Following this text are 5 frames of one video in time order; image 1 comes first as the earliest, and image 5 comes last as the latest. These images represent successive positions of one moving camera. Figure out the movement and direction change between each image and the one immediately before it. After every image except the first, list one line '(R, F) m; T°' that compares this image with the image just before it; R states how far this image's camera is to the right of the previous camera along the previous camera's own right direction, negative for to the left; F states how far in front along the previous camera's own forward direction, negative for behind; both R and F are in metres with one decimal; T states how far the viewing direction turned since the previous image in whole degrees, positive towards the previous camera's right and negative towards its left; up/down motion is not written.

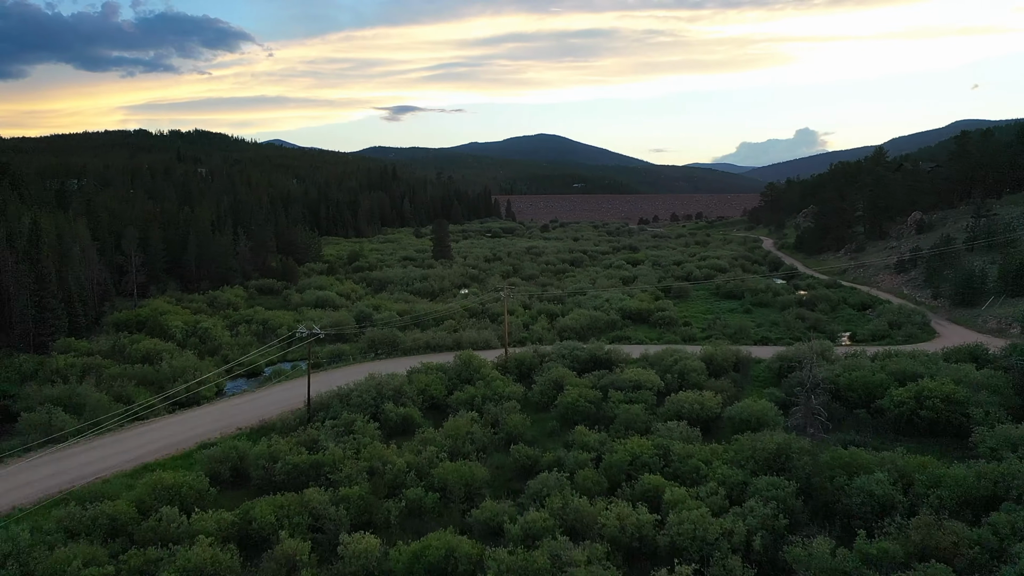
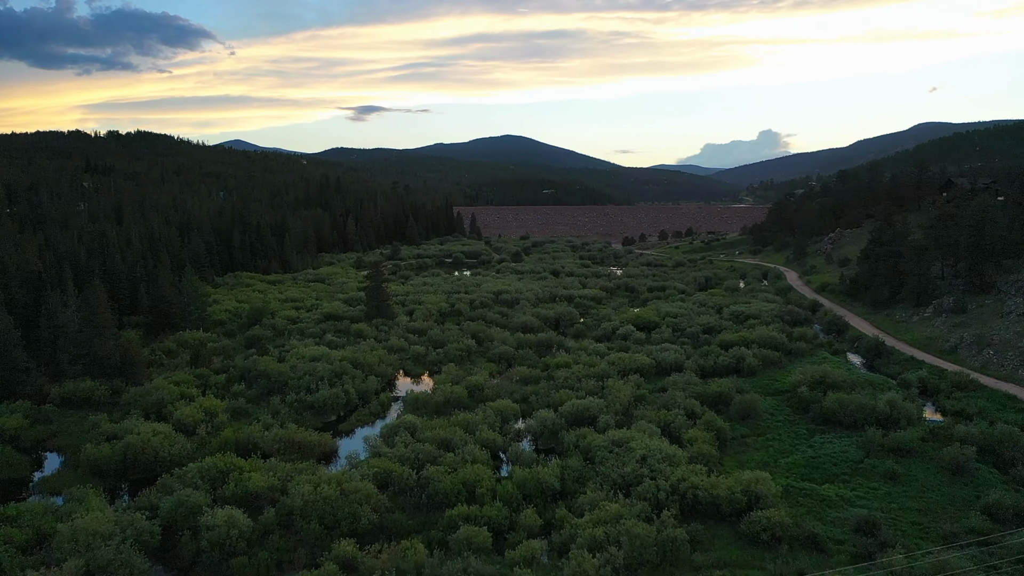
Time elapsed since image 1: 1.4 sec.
(+0.1, +11.8) m; +2°
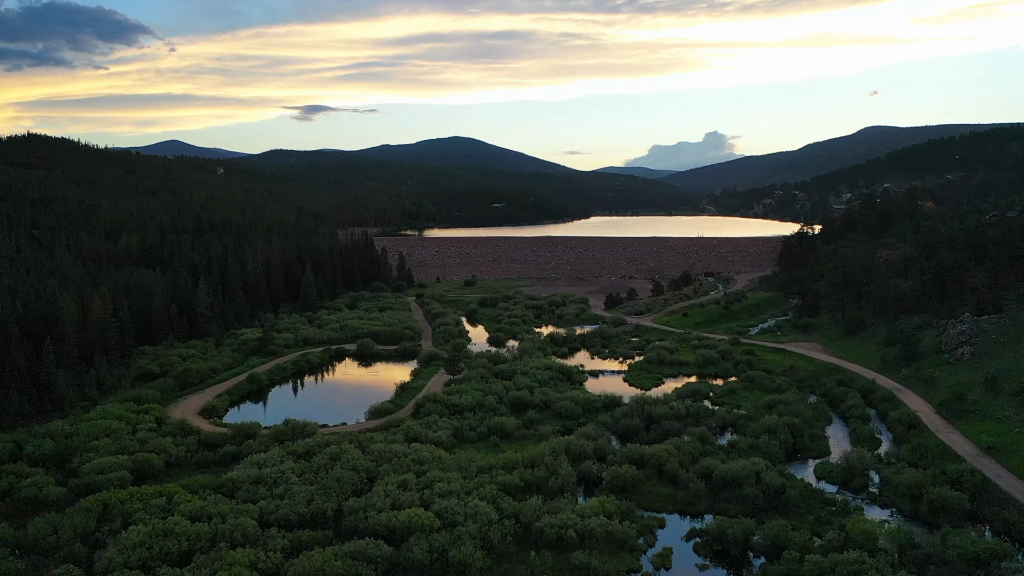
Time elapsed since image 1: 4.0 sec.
(+0.6, +20.8) m; +3°
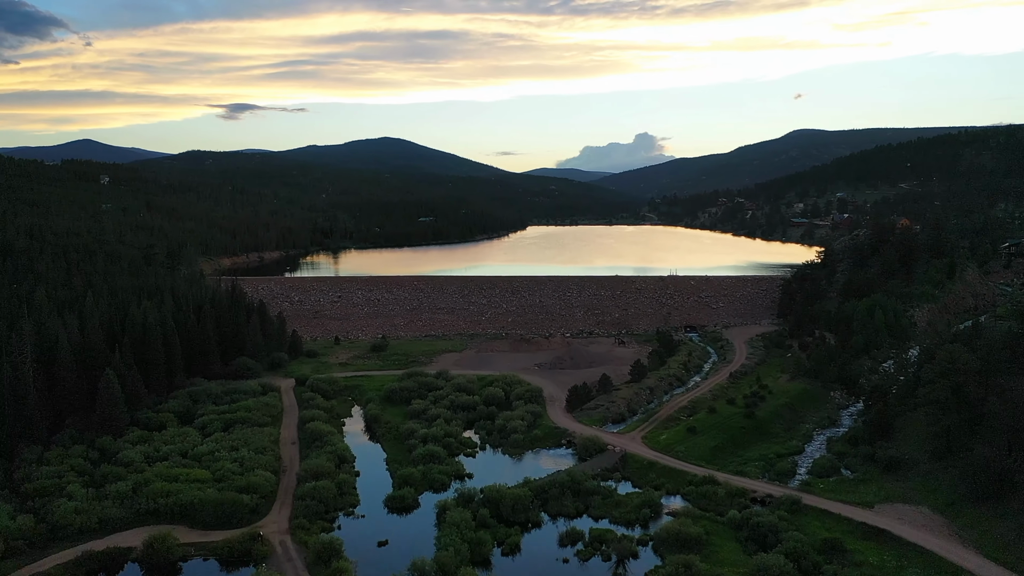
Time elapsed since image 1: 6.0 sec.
(+0.6, +17.0) m; +4°
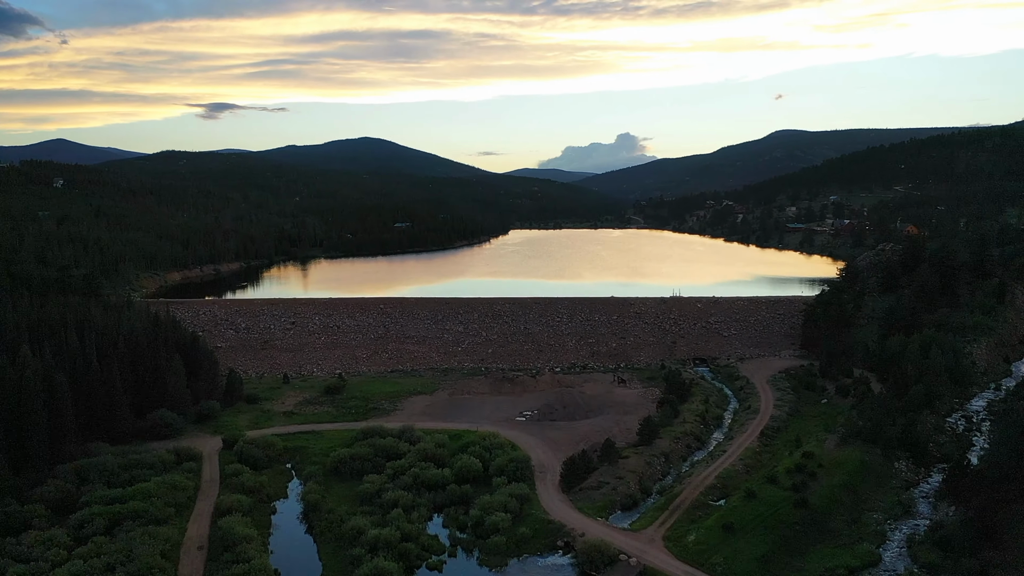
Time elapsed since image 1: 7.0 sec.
(+0.1, +7.9) m; +1°
